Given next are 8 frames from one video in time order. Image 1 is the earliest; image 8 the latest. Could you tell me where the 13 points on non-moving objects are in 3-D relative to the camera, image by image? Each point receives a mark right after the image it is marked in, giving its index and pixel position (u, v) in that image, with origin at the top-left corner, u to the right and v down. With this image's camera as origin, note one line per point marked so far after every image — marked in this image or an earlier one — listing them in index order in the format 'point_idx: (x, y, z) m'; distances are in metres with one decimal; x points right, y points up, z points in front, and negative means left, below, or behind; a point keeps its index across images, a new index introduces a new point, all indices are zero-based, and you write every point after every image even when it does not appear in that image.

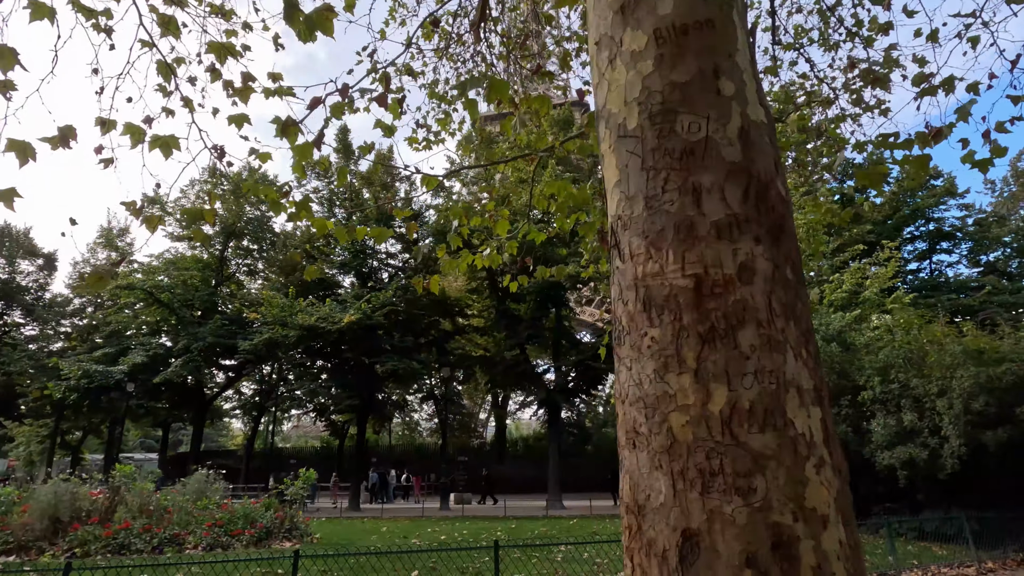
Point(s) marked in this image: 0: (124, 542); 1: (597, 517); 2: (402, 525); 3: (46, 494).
0: (-4.3, -2.9, +6.1) m
1: (+2.1, -5.6, +13.1) m
2: (-2.4, -5.0, +11.2) m
3: (-5.4, -2.4, +6.2) m
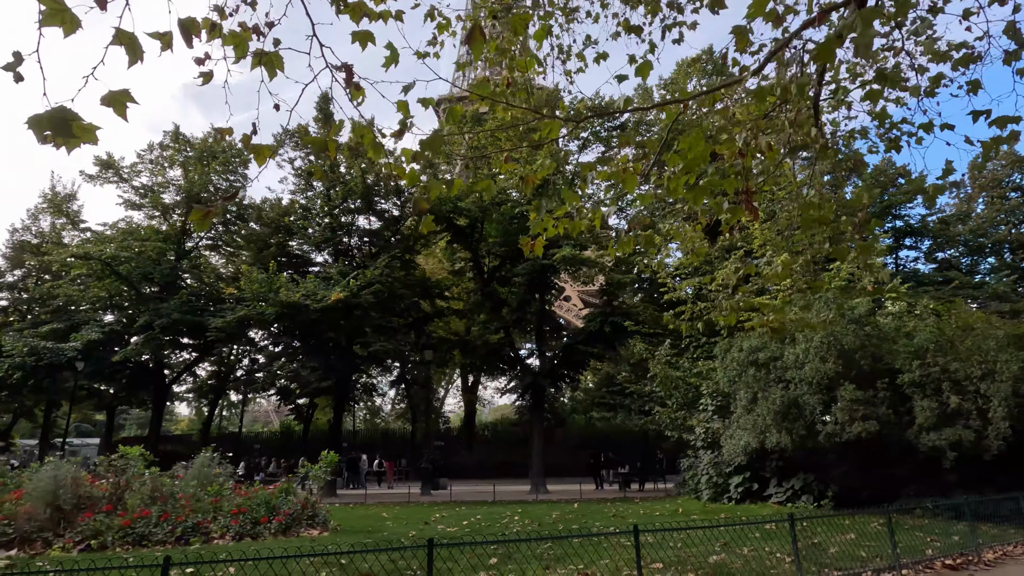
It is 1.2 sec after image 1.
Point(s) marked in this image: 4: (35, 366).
0: (-3.7, -2.5, +5.4) m
1: (+2.1, -5.2, +13.0) m
2: (-2.2, -4.5, +10.7) m
3: (-4.7, -2.0, +5.4) m
4: (-16.5, -2.7, +18.7) m
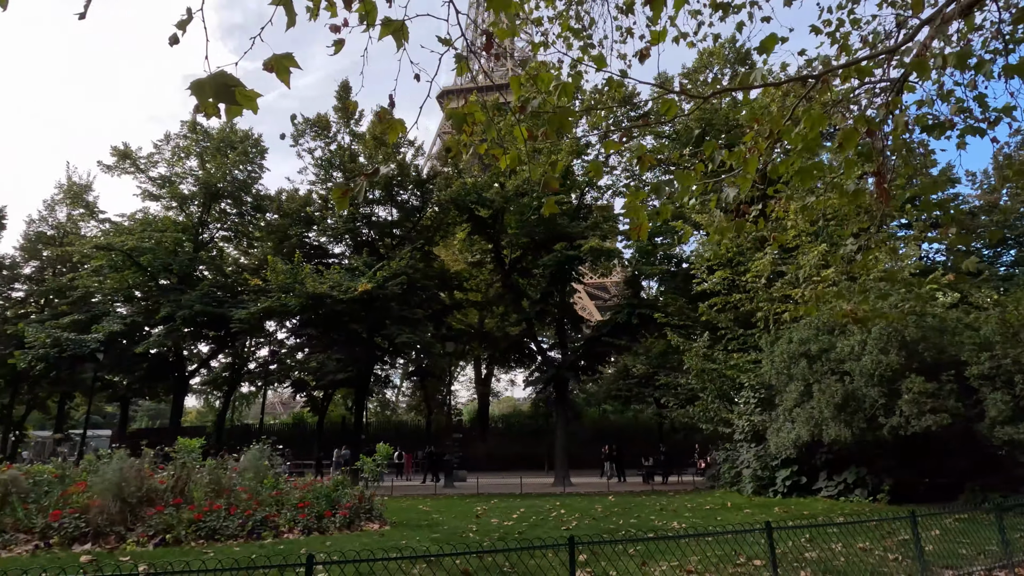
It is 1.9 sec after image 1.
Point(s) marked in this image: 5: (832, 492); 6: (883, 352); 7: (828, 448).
0: (-2.9, -2.3, +5.3) m
1: (+2.9, -5.0, +12.9) m
2: (-1.5, -4.3, +10.6) m
3: (-4.0, -1.8, +5.3) m
4: (-15.7, -2.4, +18.7) m
5: (+5.3, -3.4, +8.8) m
6: (+5.4, -0.9, +7.8) m
7: (+5.3, -2.7, +8.9) m
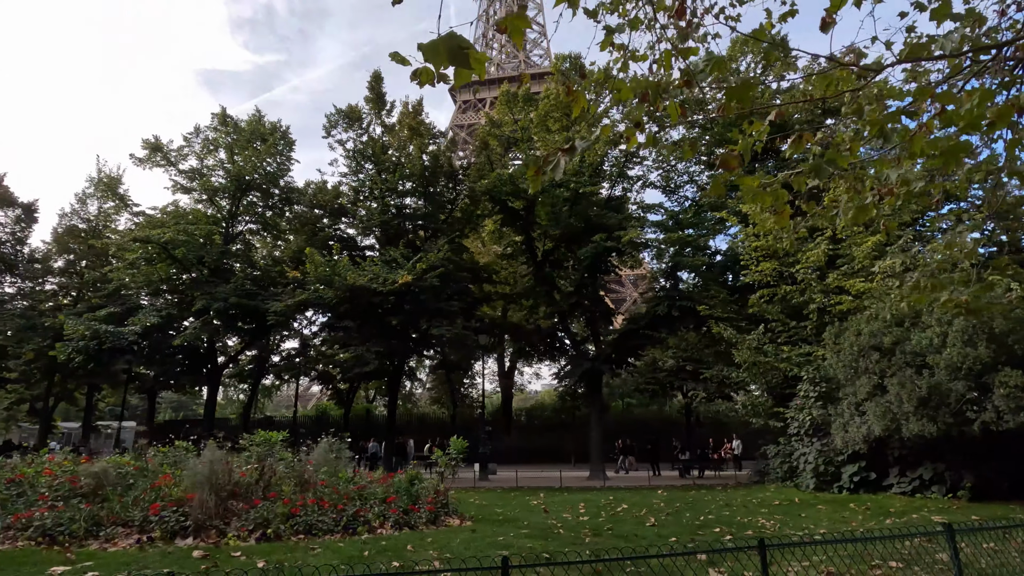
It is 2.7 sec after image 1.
0: (-1.9, -2.2, +5.2) m
1: (+3.9, -4.8, +12.7) m
2: (-0.4, -4.1, +10.5) m
3: (-3.0, -1.7, +5.2) m
4: (-14.5, -2.2, +18.8) m
5: (+6.3, -3.2, +8.6) m
6: (+6.4, -0.8, +7.5) m
7: (+6.3, -2.5, +8.7) m
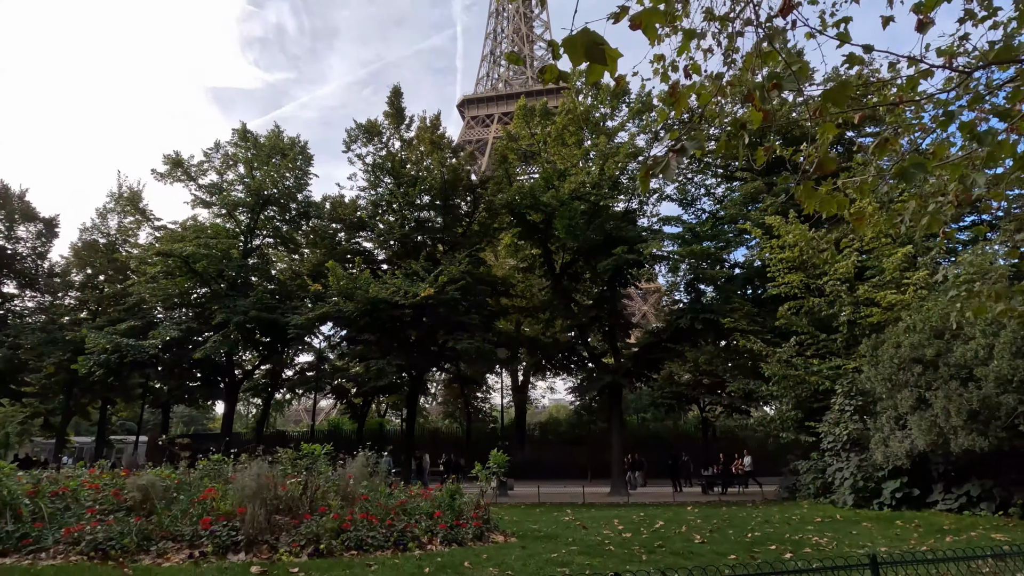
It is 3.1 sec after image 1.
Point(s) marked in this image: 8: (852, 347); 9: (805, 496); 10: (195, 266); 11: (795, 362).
0: (-1.4, -2.3, +5.0) m
1: (+4.5, -5.0, +12.4) m
2: (+0.1, -4.3, +10.3) m
3: (-2.5, -1.8, +5.1) m
4: (-13.9, -2.7, +18.8) m
5: (+6.9, -3.4, +8.4) m
6: (+6.9, -0.9, +7.3) m
7: (+6.8, -2.7, +8.4) m
8: (+7.8, -1.4, +12.4) m
9: (+6.4, -4.5, +11.6) m
10: (-11.5, +0.8, +19.4) m
11: (+6.5, -1.7, +12.3) m
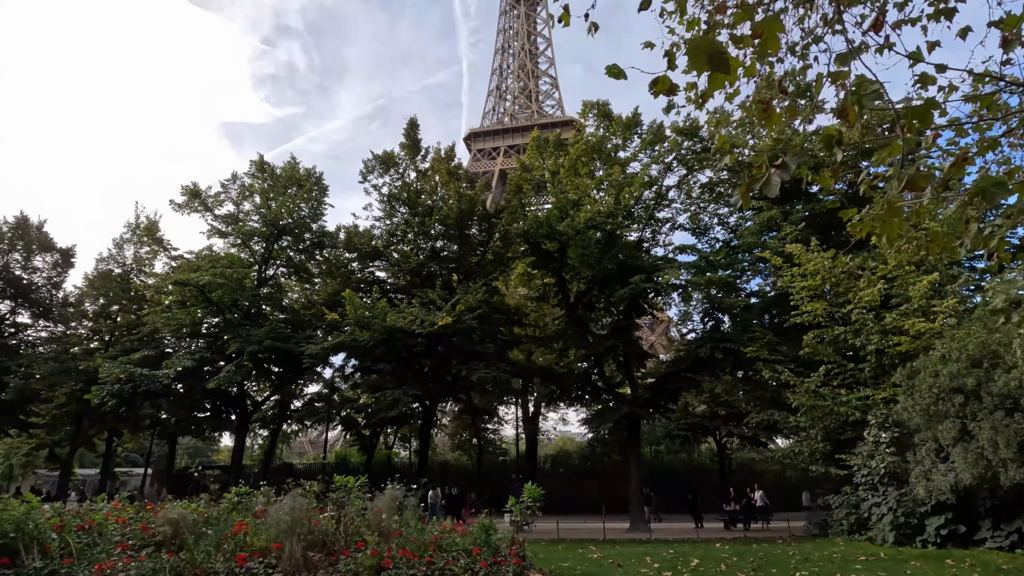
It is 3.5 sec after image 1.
0: (-1.0, -2.6, +4.8) m
1: (+5.0, -5.7, +12.0) m
2: (+0.6, -4.9, +10.0) m
3: (-2.1, -2.1, +4.9) m
4: (-13.3, -3.7, +18.7) m
5: (+7.3, -3.8, +8.0) m
6: (+7.3, -1.3, +7.1) m
7: (+7.3, -3.1, +8.1) m
8: (+8.3, -2.0, +12.1) m
9: (+6.8, -5.1, +11.2) m
10: (-11.0, -0.3, +19.4) m
11: (+7.0, -2.3, +12.1) m
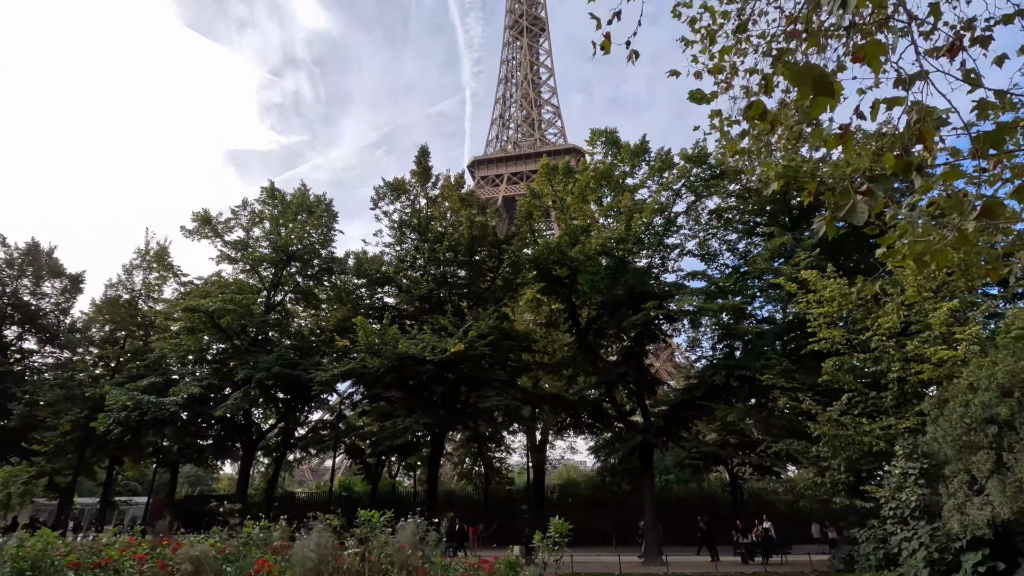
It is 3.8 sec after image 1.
0: (-0.7, -2.8, +4.6) m
1: (+5.4, -6.3, +11.6) m
2: (+0.9, -5.4, +9.6) m
3: (-1.8, -2.3, +4.8) m
4: (-13.0, -4.6, +18.4) m
5: (+7.6, -4.2, +7.7) m
6: (+7.7, -1.7, +6.9) m
7: (+7.6, -3.5, +7.8) m
8: (+8.7, -2.6, +11.9) m
9: (+7.2, -5.6, +10.8) m
10: (-10.6, -1.2, +19.3) m
11: (+7.3, -2.9, +11.8) m
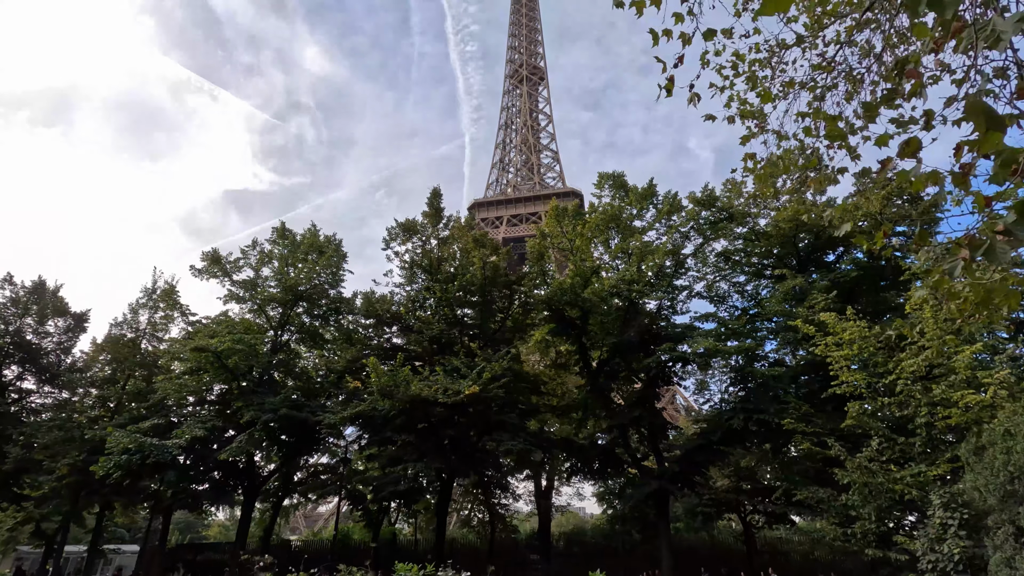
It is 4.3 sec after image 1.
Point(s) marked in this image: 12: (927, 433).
0: (-0.3, -3.2, +4.3) m
1: (+5.8, -7.2, +11.0) m
2: (+1.4, -6.1, +9.1) m
3: (-1.4, -2.7, +4.5) m
4: (-12.6, -5.9, +17.9) m
5: (+8.1, -4.8, +7.3) m
6: (+8.1, -2.2, +6.7) m
7: (+8.0, -4.2, +7.5) m
8: (+9.1, -3.5, +11.6) m
9: (+7.6, -6.5, +10.3) m
10: (-10.2, -2.6, +19.0) m
11: (+7.8, -3.9, +11.5) m
12: (+8.9, -3.1, +11.6) m
